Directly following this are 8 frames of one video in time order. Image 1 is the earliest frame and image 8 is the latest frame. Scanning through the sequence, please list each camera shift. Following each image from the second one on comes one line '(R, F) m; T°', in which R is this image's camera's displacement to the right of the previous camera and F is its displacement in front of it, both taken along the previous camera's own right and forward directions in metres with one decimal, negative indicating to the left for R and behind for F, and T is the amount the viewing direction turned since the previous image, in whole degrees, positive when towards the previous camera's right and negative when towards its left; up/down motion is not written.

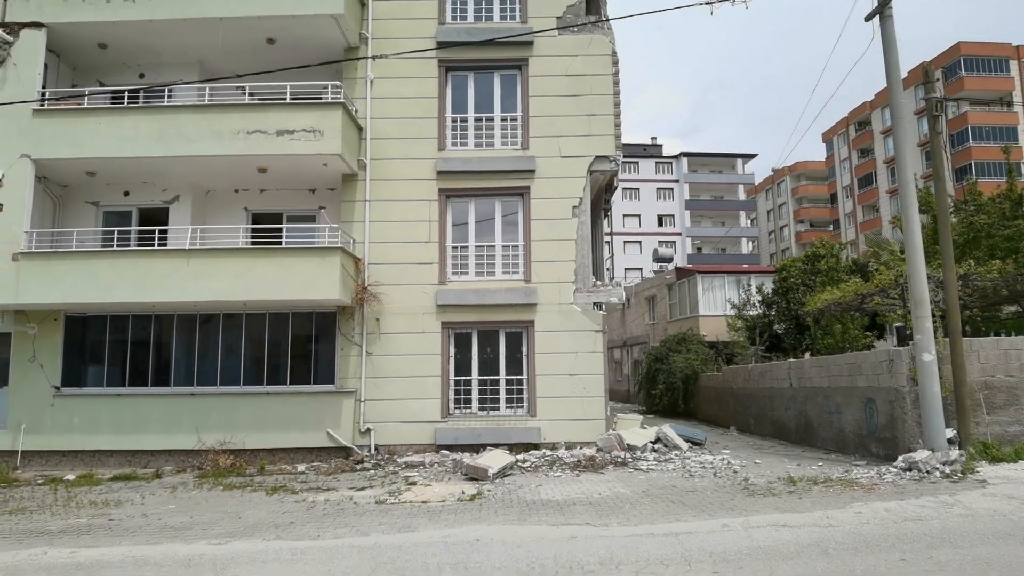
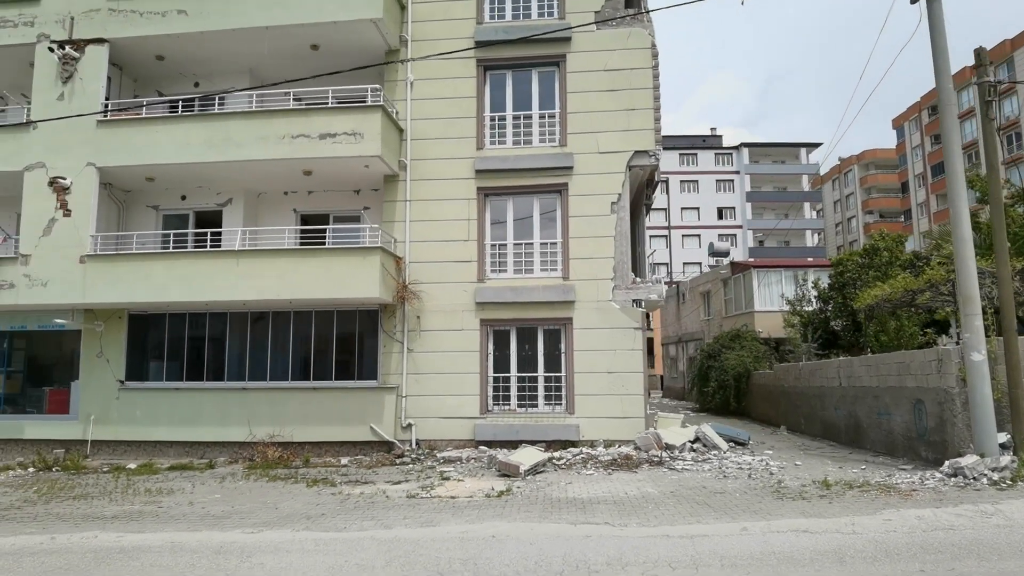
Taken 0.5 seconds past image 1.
(+0.4, 0.0) m; -5°
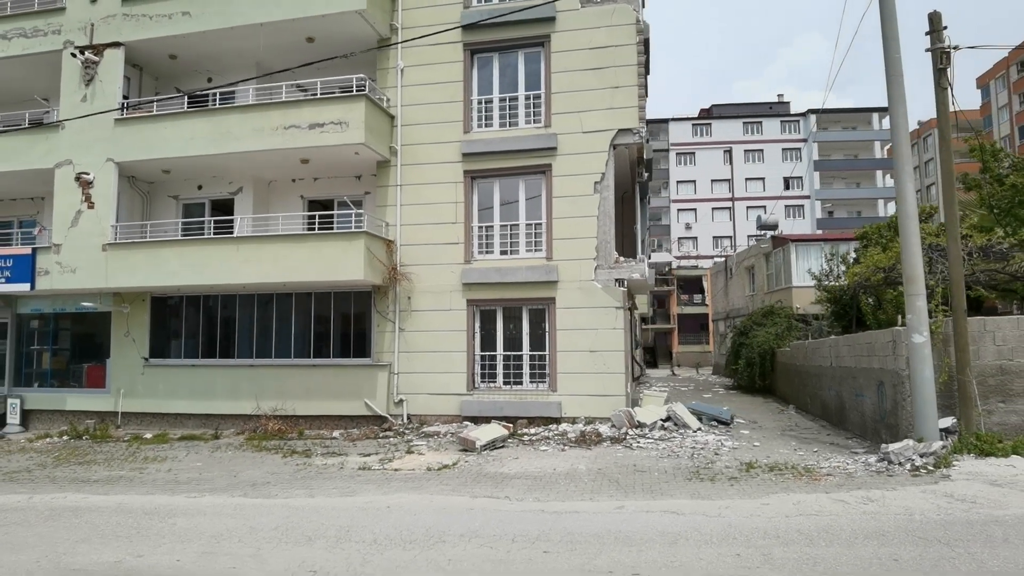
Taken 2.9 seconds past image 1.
(+1.7, -0.2) m; -6°
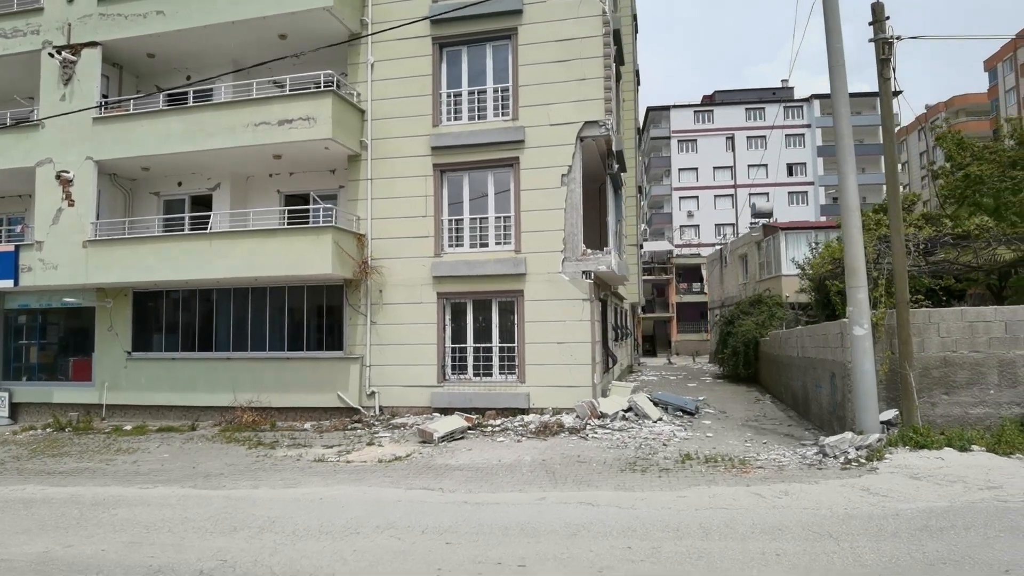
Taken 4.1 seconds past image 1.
(+0.8, -0.1) m; -1°
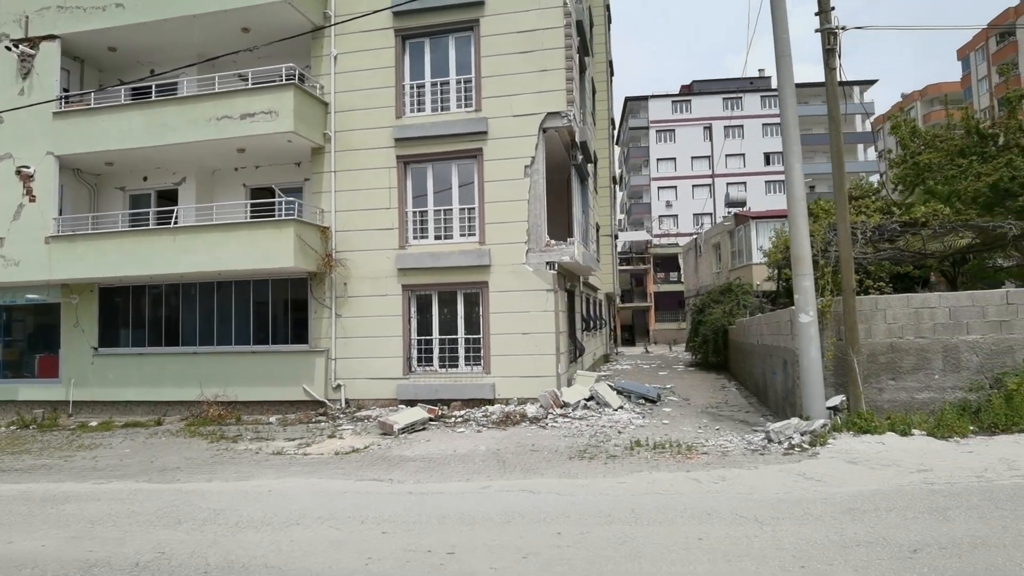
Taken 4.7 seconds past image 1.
(+0.4, -0.1) m; +1°
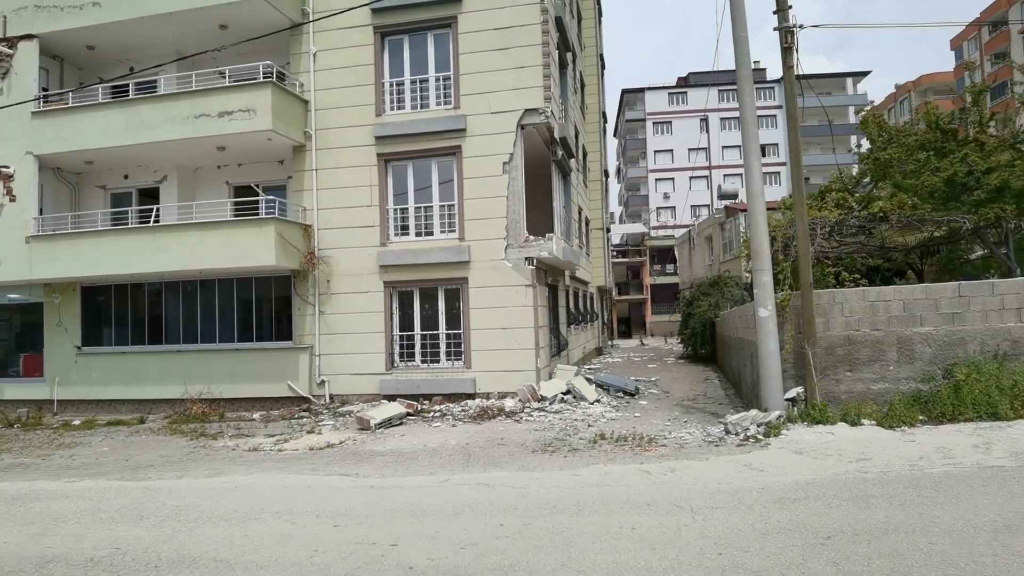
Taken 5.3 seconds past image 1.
(+0.4, -0.1) m; 0°
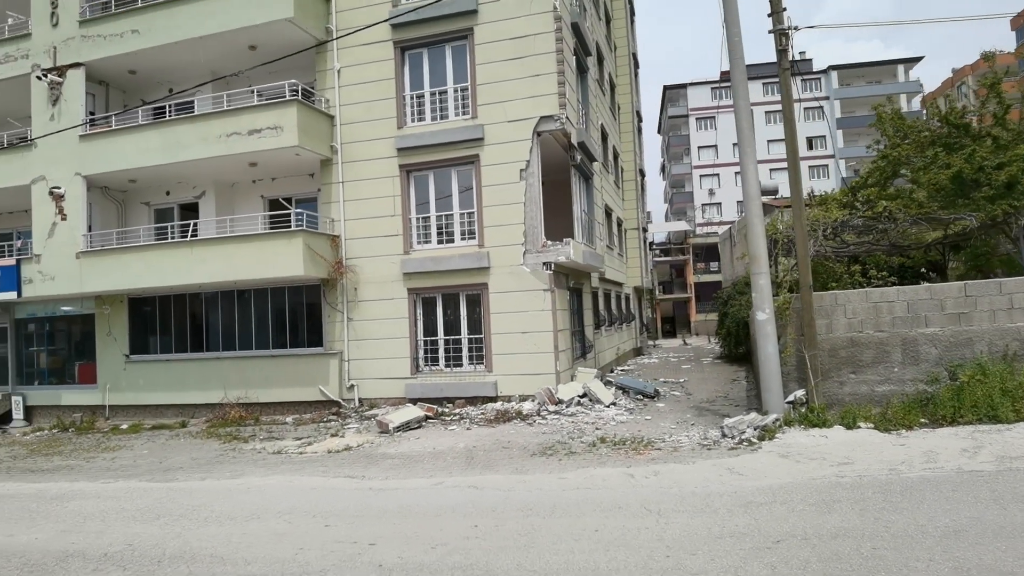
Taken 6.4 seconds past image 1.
(+0.6, -0.2) m; -4°
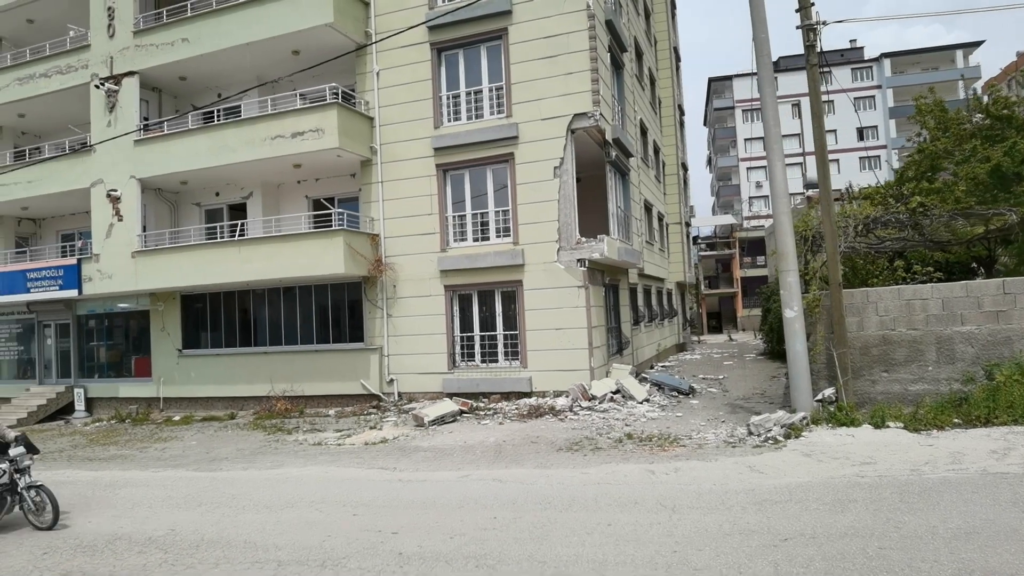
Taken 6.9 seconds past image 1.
(+0.2, -0.1) m; -4°
